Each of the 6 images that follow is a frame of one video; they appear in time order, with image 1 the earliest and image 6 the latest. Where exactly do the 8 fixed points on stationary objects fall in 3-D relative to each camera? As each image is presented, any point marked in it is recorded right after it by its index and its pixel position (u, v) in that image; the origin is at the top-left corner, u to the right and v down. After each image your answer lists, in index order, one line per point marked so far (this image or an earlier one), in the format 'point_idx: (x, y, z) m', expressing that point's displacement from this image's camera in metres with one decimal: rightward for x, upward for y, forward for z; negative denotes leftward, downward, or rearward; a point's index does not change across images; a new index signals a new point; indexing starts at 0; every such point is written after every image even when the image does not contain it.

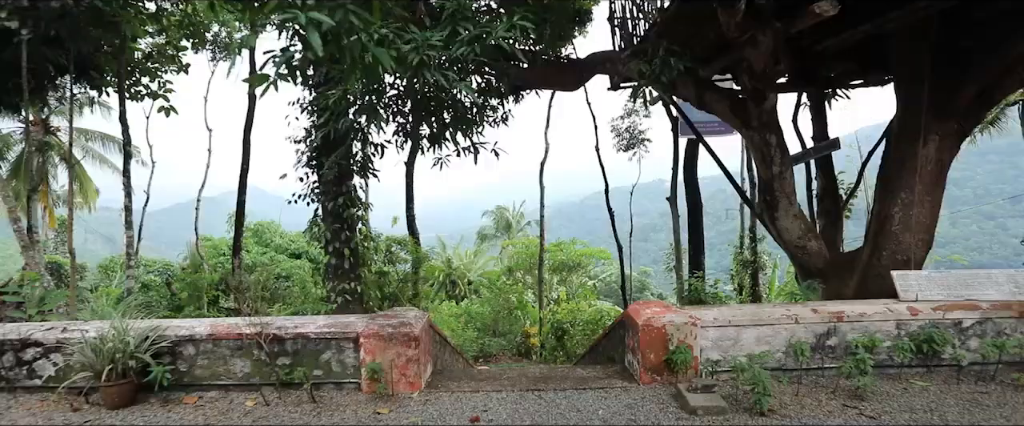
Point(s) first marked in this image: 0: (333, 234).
0: (-1.9, -0.2, +5.6) m
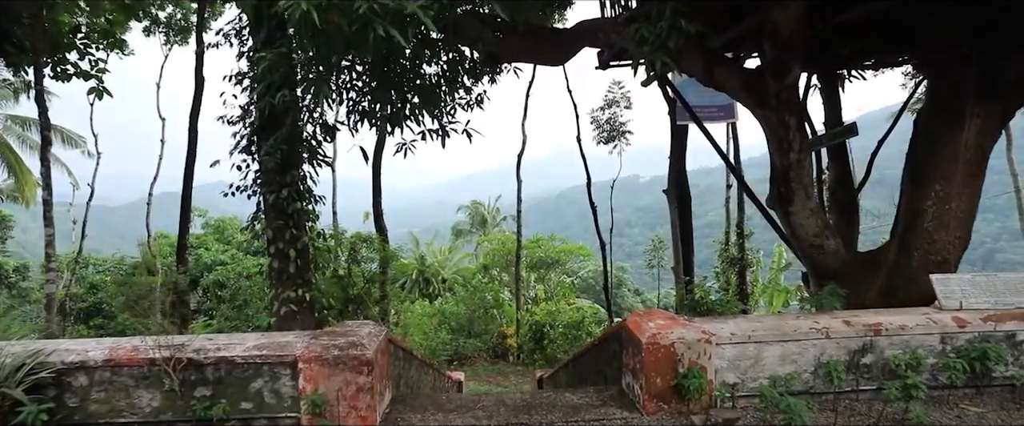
0: (-2.1, -0.2, +4.8) m
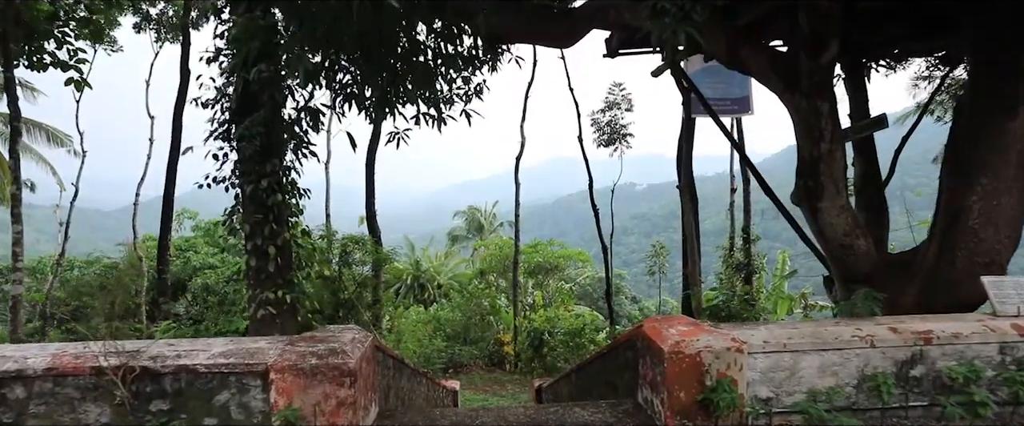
0: (-2.1, -0.1, +4.3) m
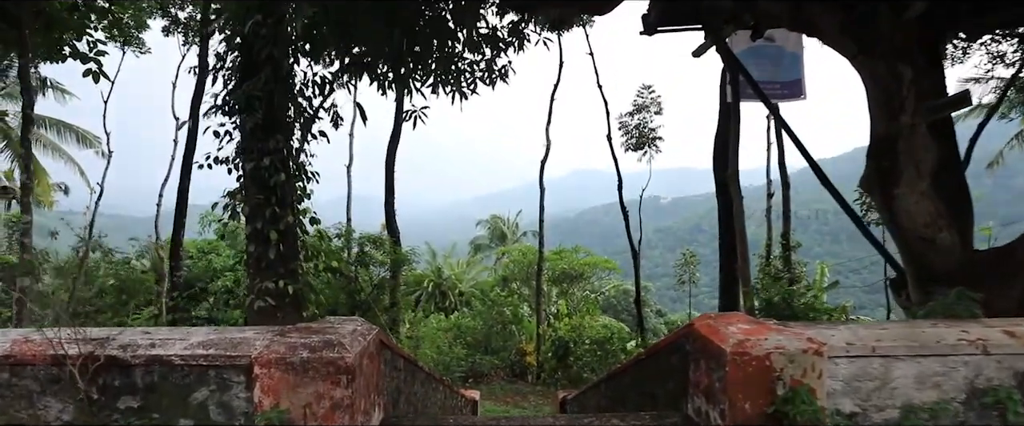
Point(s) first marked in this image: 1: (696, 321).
0: (-1.9, 0.0, +3.9) m
1: (+1.0, -0.6, +3.0) m
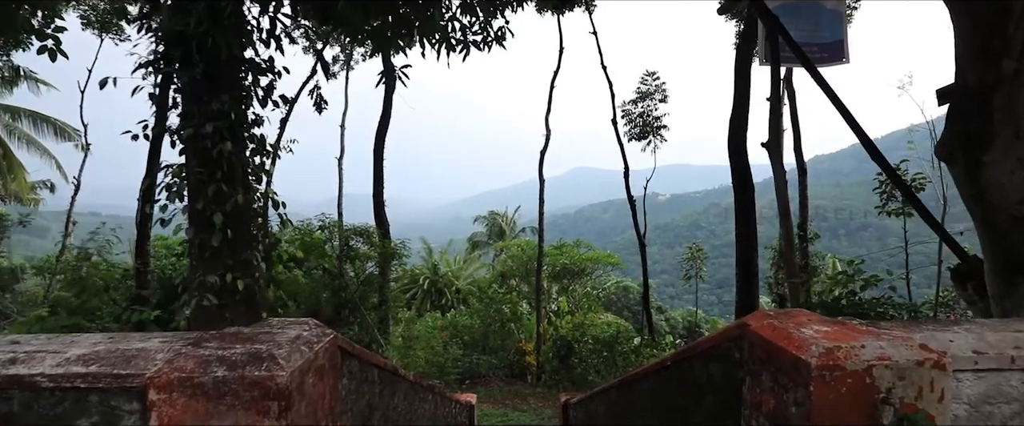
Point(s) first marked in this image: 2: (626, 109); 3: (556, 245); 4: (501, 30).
0: (-1.9, +0.2, +3.2) m
1: (+1.0, -0.5, +2.3) m
2: (+2.9, +2.7, +13.4) m
3: (+1.1, -0.8, +13.4) m
4: (-0.1, +1.7, +5.0) m
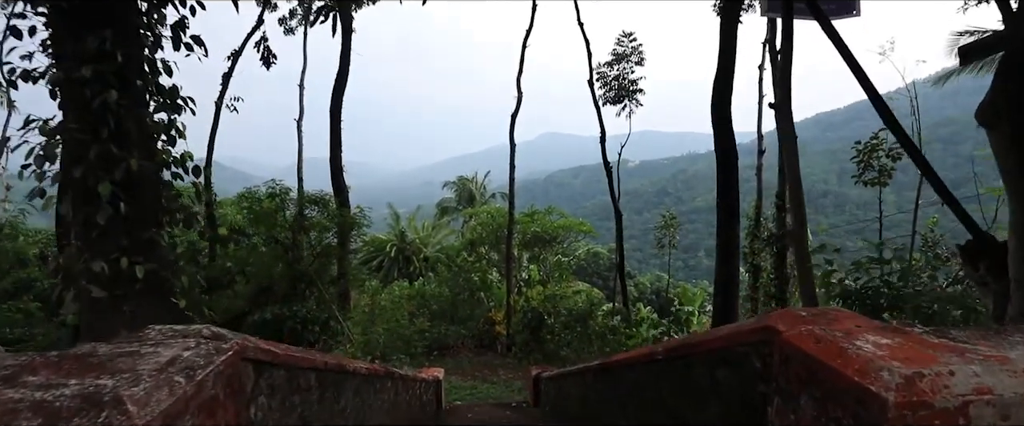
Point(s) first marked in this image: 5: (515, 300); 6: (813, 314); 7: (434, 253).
0: (-2.1, +0.3, +2.5) m
1: (+0.9, -0.4, +1.8) m
2: (+2.2, +3.5, +12.7) m
3: (+0.4, 0.0, +12.9) m
4: (-0.4, +2.0, +4.3) m
5: (+0.1, -1.9, +11.2) m
6: (+1.1, -0.4, +1.8) m
7: (-2.3, -1.2, +15.3) m
